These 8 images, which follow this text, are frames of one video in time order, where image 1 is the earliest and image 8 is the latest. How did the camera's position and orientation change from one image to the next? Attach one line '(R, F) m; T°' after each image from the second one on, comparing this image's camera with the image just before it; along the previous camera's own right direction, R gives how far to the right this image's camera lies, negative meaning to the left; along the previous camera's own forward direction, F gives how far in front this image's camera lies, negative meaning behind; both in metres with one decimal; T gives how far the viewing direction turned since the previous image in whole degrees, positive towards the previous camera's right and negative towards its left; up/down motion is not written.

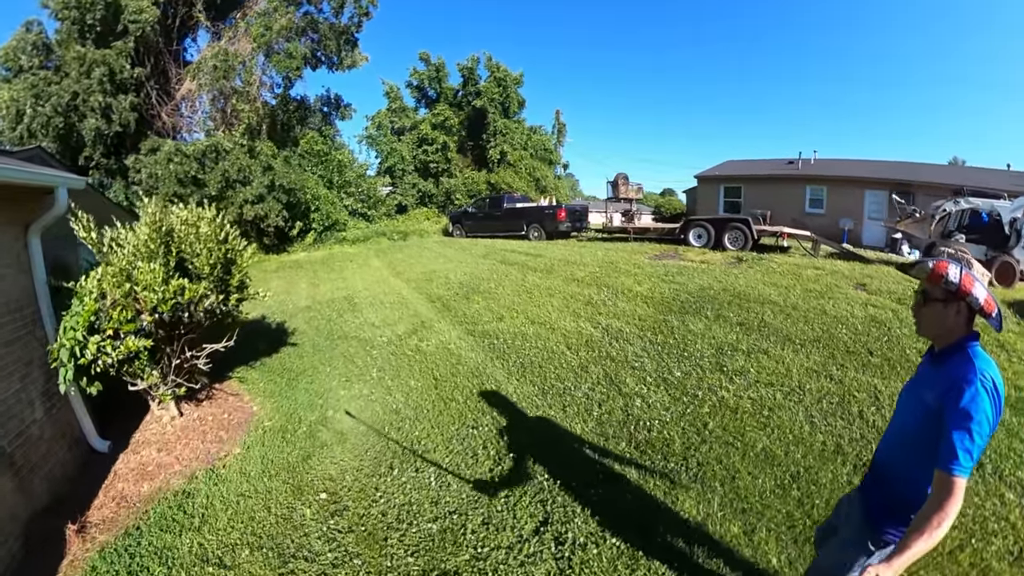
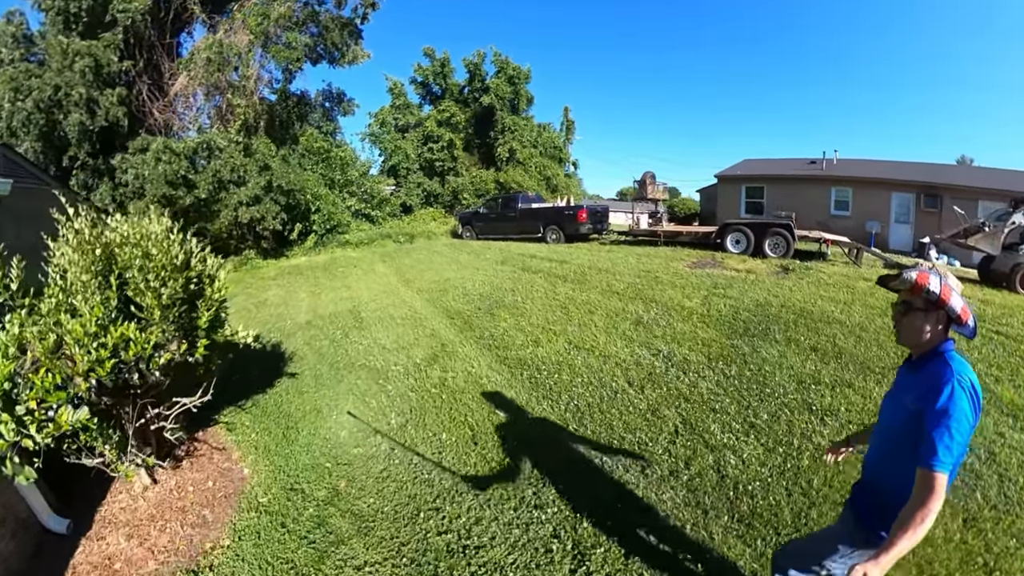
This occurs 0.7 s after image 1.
(-0.5, +1.2) m; 0°
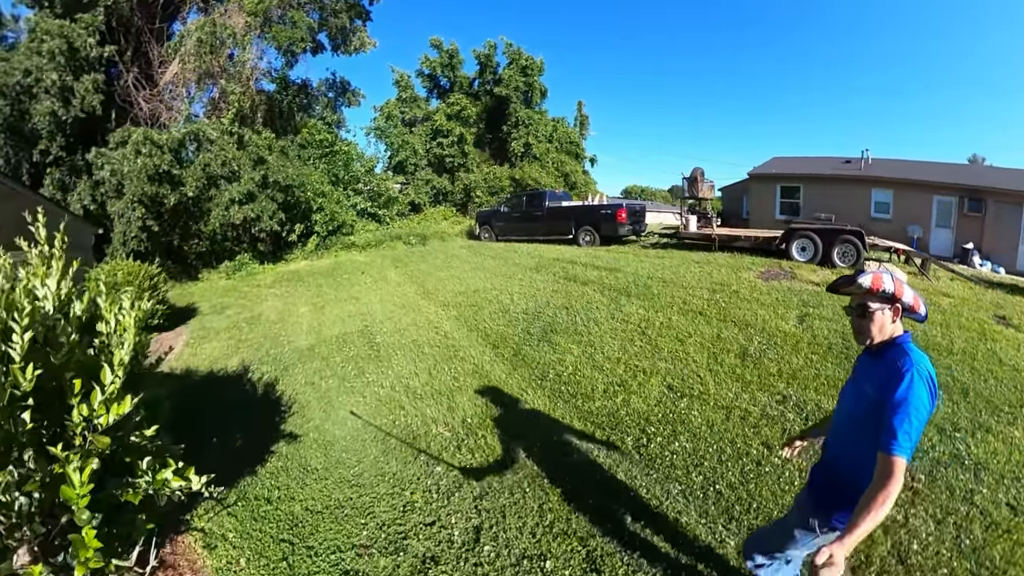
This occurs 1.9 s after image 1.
(-0.8, +1.8) m; 0°
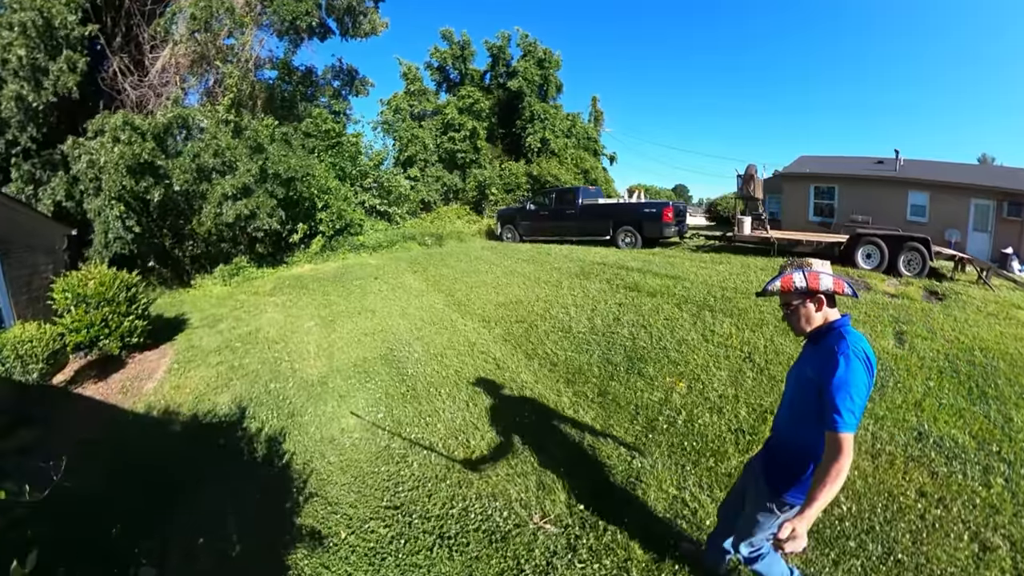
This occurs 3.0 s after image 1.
(-0.7, +1.5) m; 0°
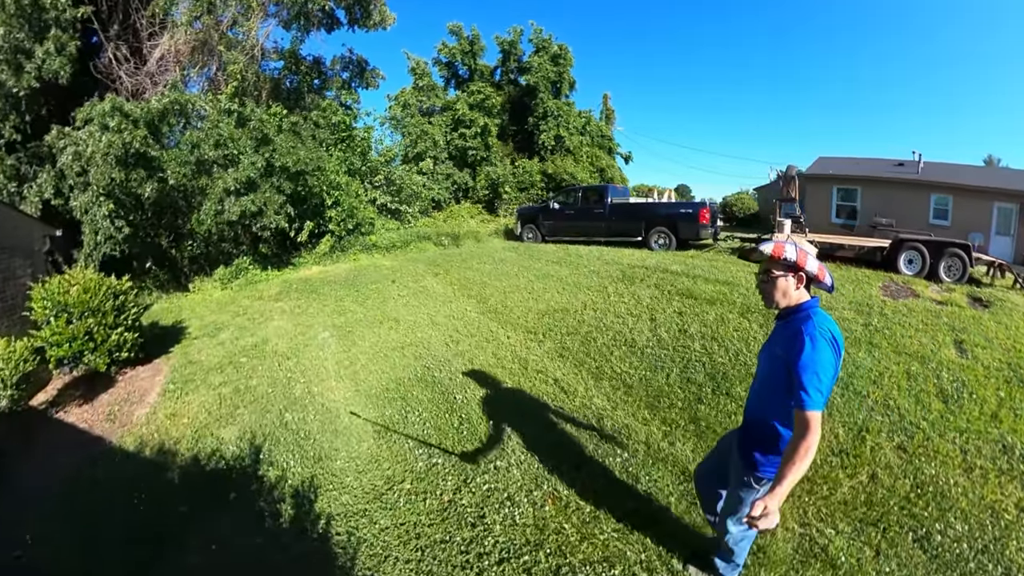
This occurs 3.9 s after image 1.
(-0.6, +0.9) m; 0°
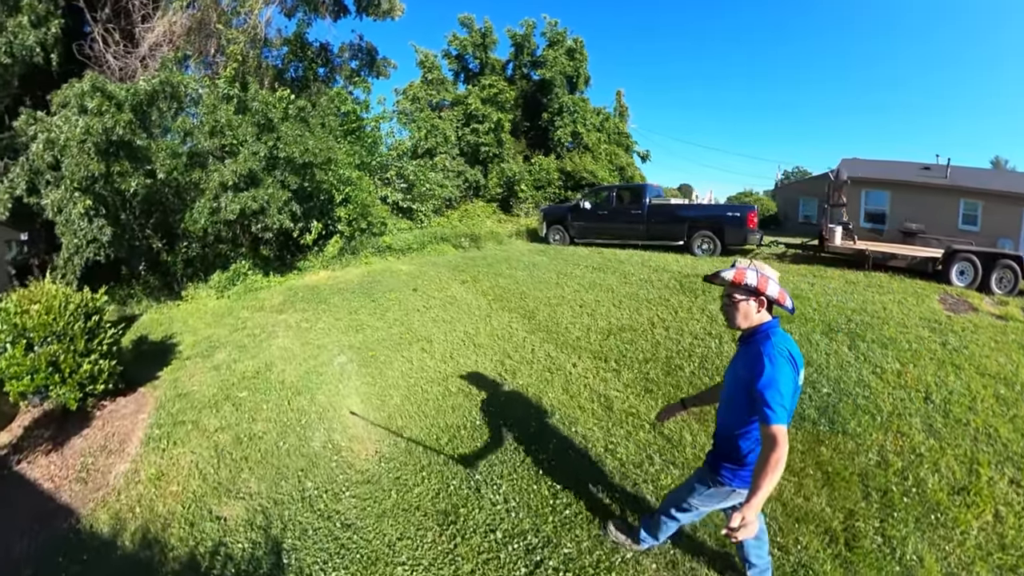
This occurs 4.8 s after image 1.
(-0.6, +1.1) m; 0°
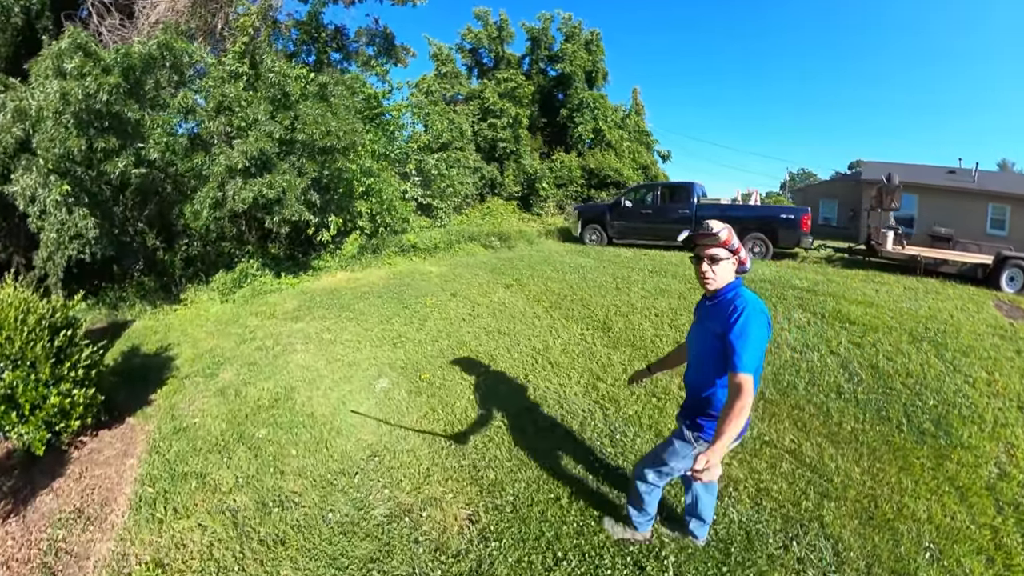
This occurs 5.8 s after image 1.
(-0.7, +1.1) m; 0°
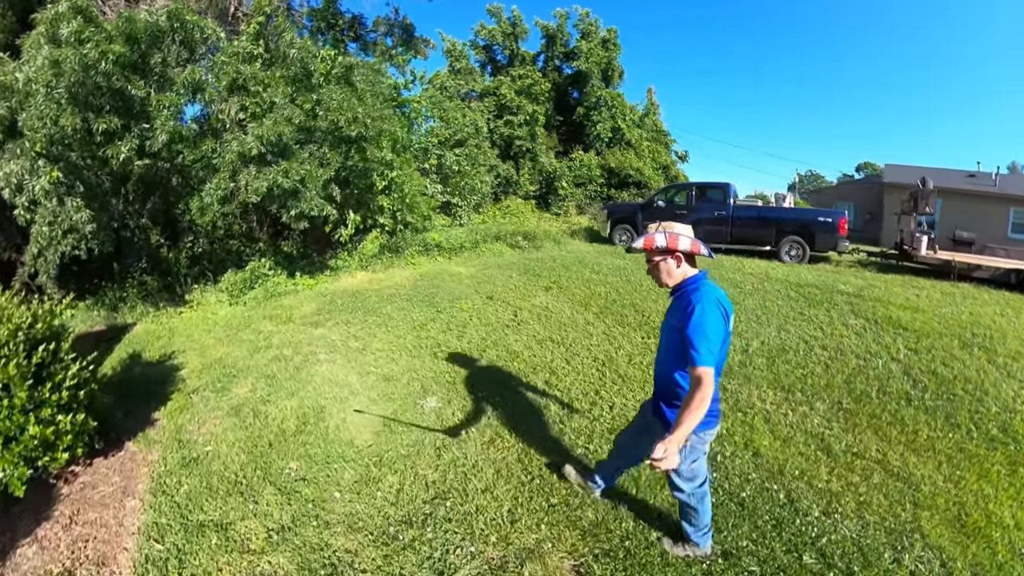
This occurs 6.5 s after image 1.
(-0.5, +0.6) m; 0°
